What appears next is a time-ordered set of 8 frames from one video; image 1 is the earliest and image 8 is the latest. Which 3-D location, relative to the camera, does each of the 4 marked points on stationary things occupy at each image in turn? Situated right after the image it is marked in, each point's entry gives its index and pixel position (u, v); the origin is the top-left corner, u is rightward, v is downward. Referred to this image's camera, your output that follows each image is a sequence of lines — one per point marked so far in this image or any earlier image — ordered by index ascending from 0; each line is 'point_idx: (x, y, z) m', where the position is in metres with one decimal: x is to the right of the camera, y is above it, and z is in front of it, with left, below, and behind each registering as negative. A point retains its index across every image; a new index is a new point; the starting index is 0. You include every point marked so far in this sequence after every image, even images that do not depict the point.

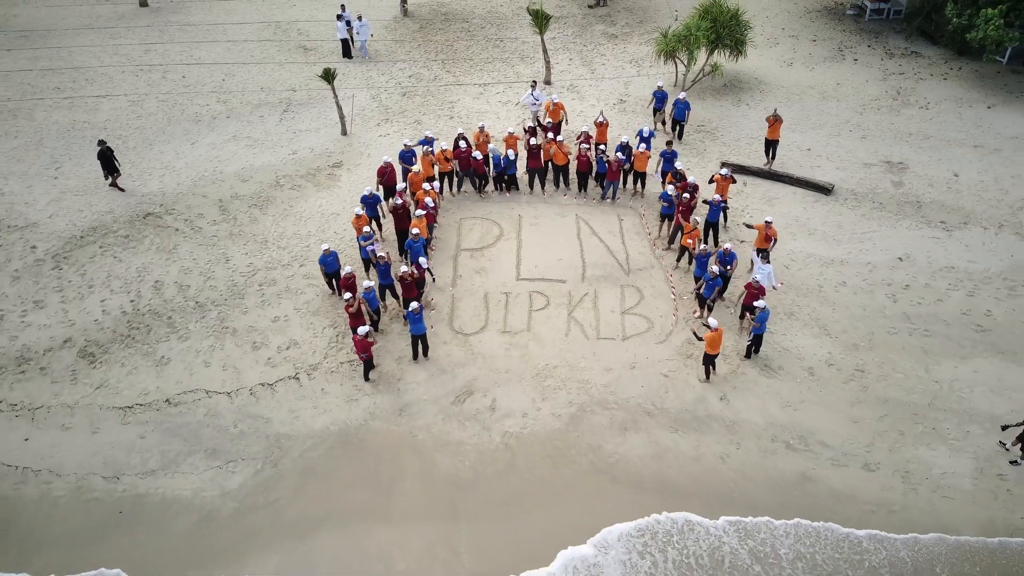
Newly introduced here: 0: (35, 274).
0: (-5.0, +0.1, +9.6) m
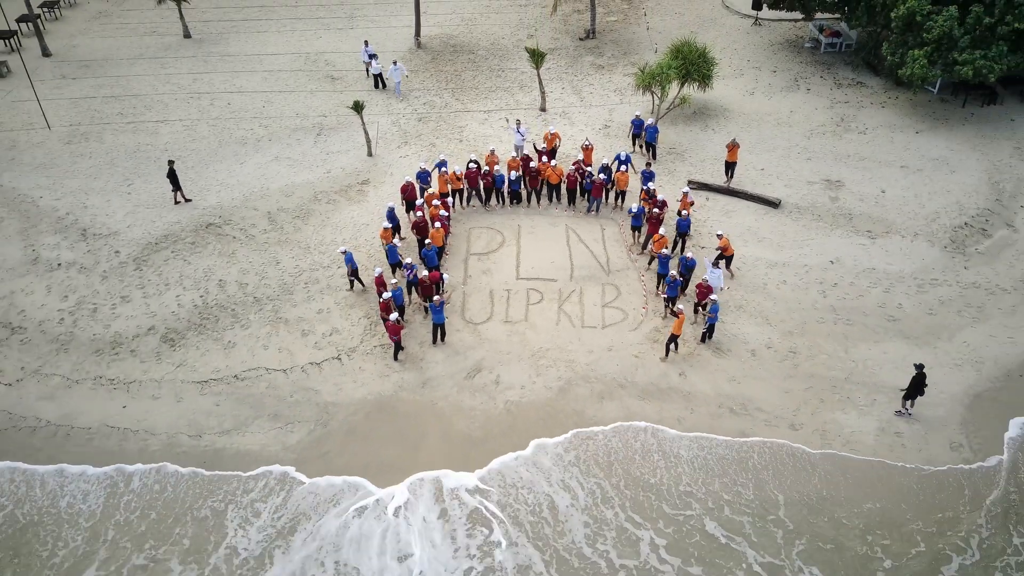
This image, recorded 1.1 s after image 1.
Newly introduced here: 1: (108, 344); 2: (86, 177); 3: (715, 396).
0: (-5.0, +0.2, +11.6) m
1: (-4.7, -0.7, +10.7) m
2: (-6.2, +1.7, +13.3) m
3: (+2.2, -1.2, +9.8) m
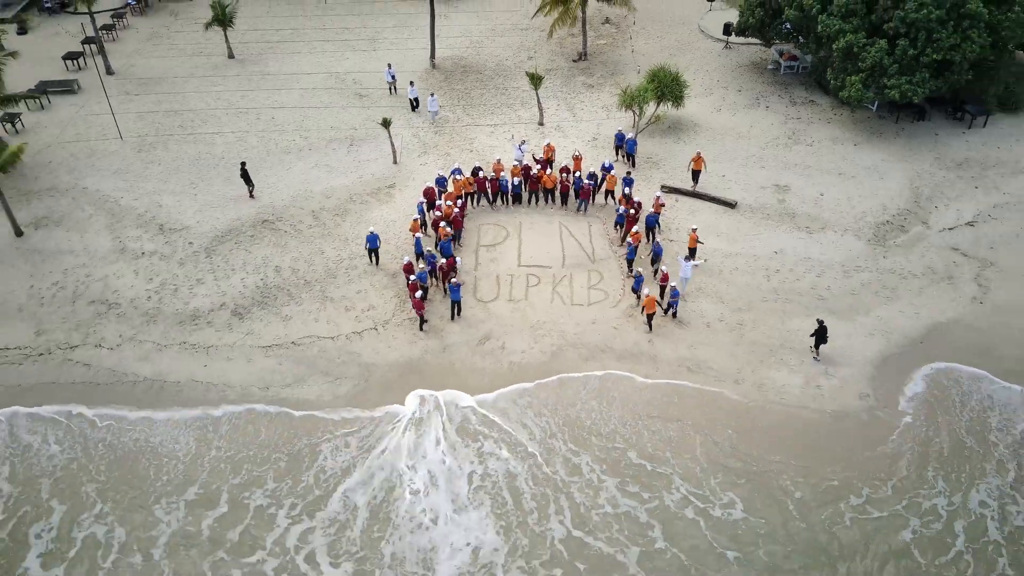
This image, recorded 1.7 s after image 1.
0: (-4.9, +0.4, +14.1) m
1: (-4.7, -0.4, +13.2) m
2: (-6.2, +1.9, +15.9) m
3: (+2.3, -0.9, +12.3) m
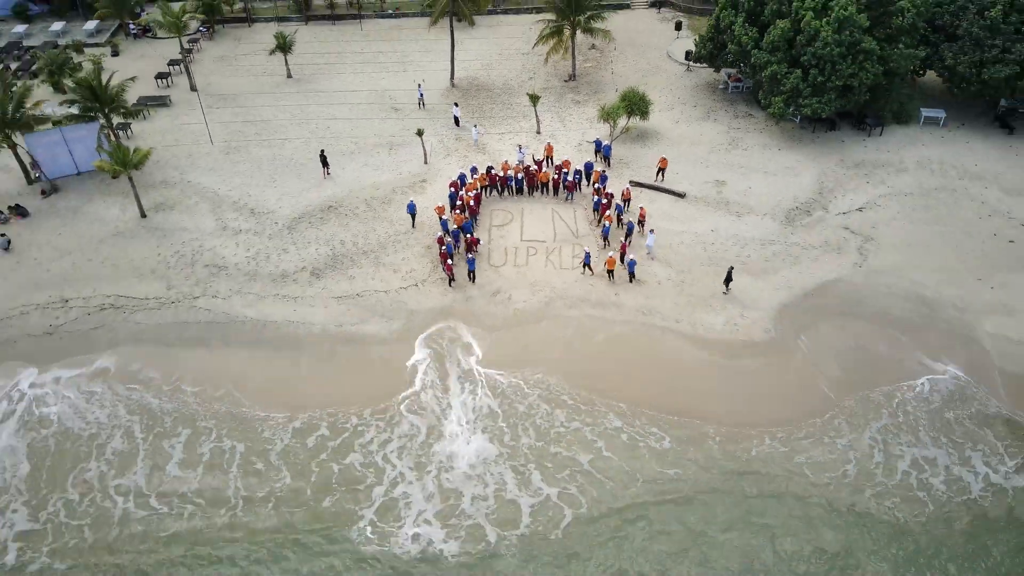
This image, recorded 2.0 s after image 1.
0: (-4.8, +1.1, +19.0) m
1: (-4.6, +0.2, +18.0) m
2: (-6.1, +2.6, +20.7) m
3: (+2.3, -0.3, +17.1) m
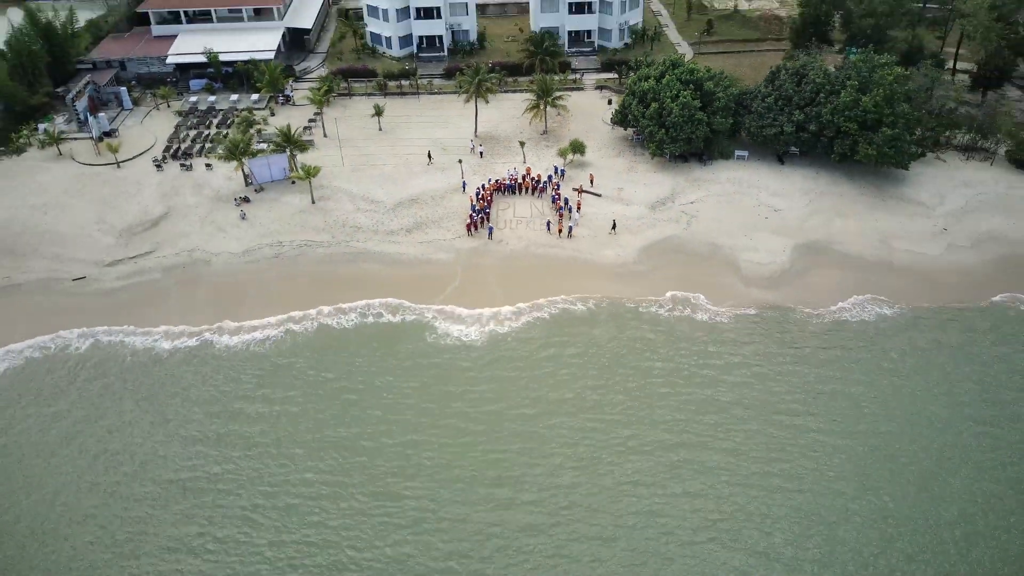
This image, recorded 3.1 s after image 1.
0: (-5.0, +3.0, +36.2) m
1: (-4.7, +2.2, +35.3) m
2: (-6.2, +4.4, +38.0) m
3: (+2.2, +1.7, +34.3) m
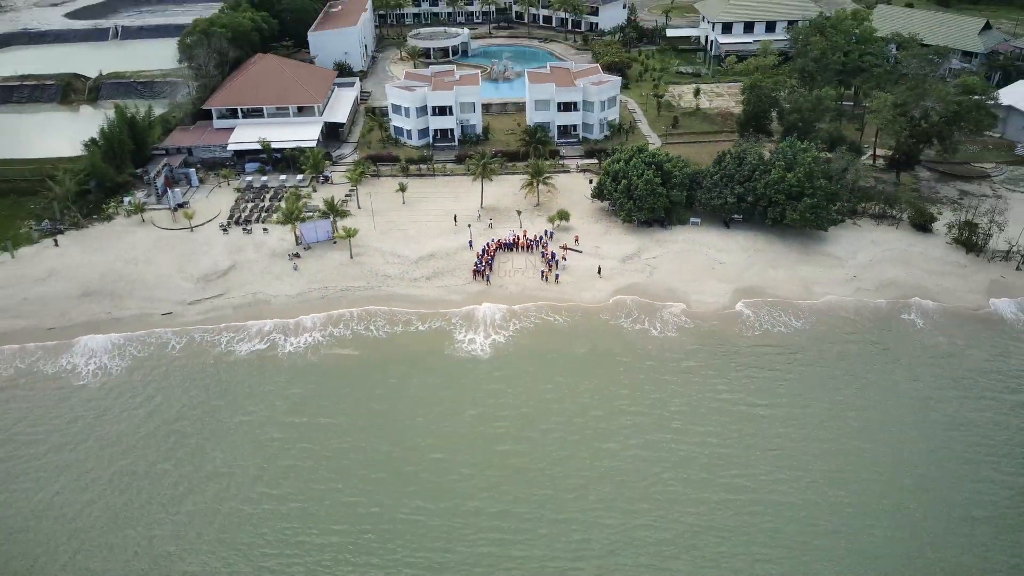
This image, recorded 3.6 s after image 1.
0: (-5.0, +1.1, +45.2) m
1: (-4.8, +0.5, +44.2) m
2: (-6.3, +2.4, +47.2) m
3: (+2.1, 0.0, +43.2) m
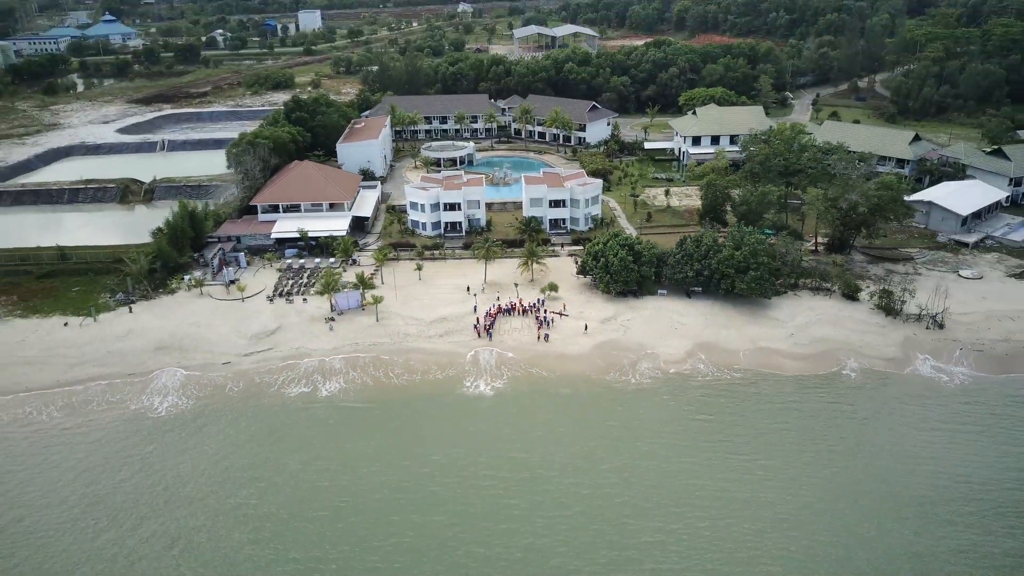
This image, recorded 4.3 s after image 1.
0: (-5.2, -2.3, +54.7) m
1: (-4.9, -2.9, +53.5) m
2: (-6.4, -1.4, +56.7) m
3: (+2.0, -3.2, +52.5) m
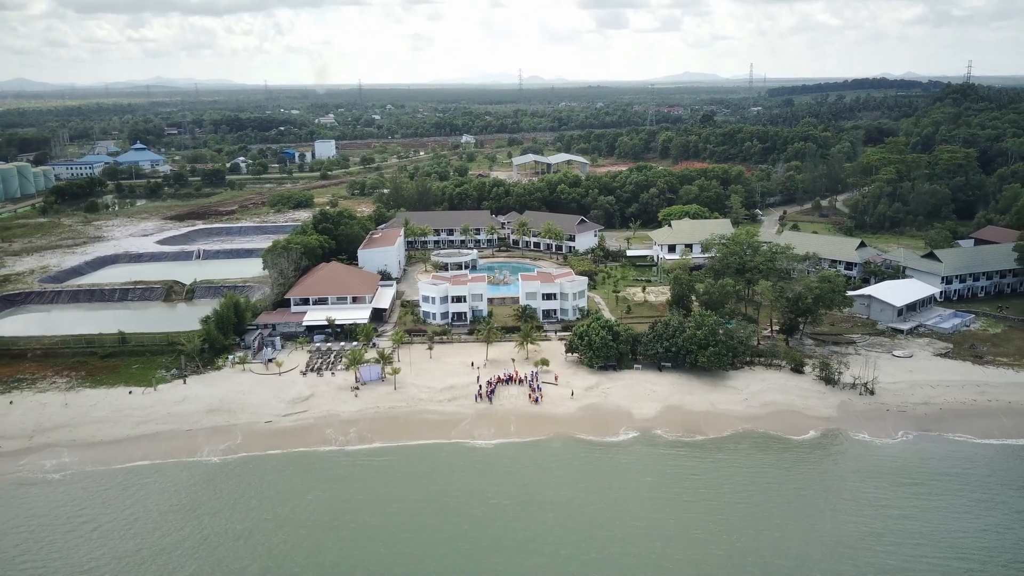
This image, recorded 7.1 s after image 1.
0: (-5.3, -7.6, +64.5) m
1: (-5.1, -8.0, +63.3) m
2: (-6.6, -6.9, +66.7) m
3: (+1.8, -8.2, +62.3) m
